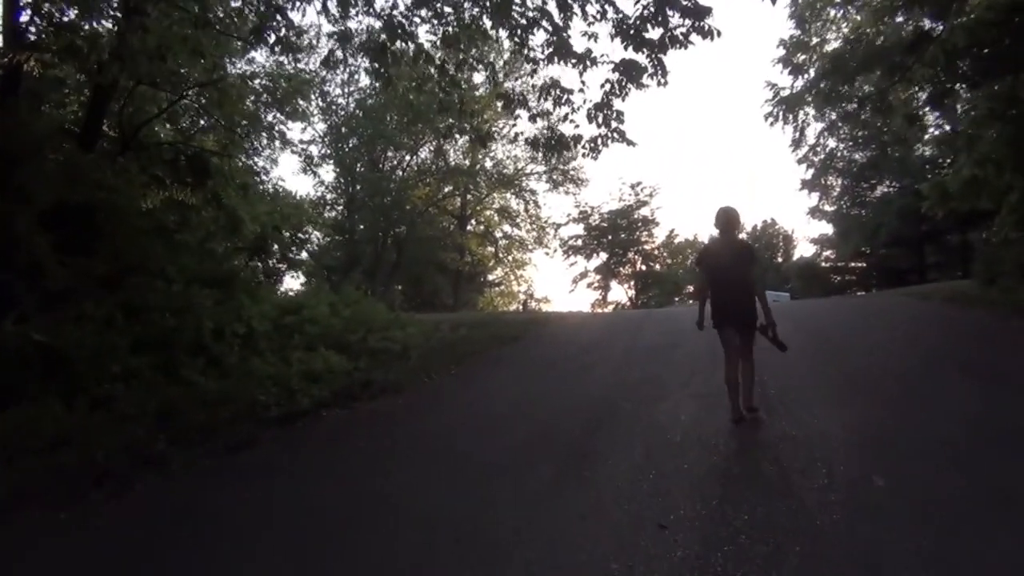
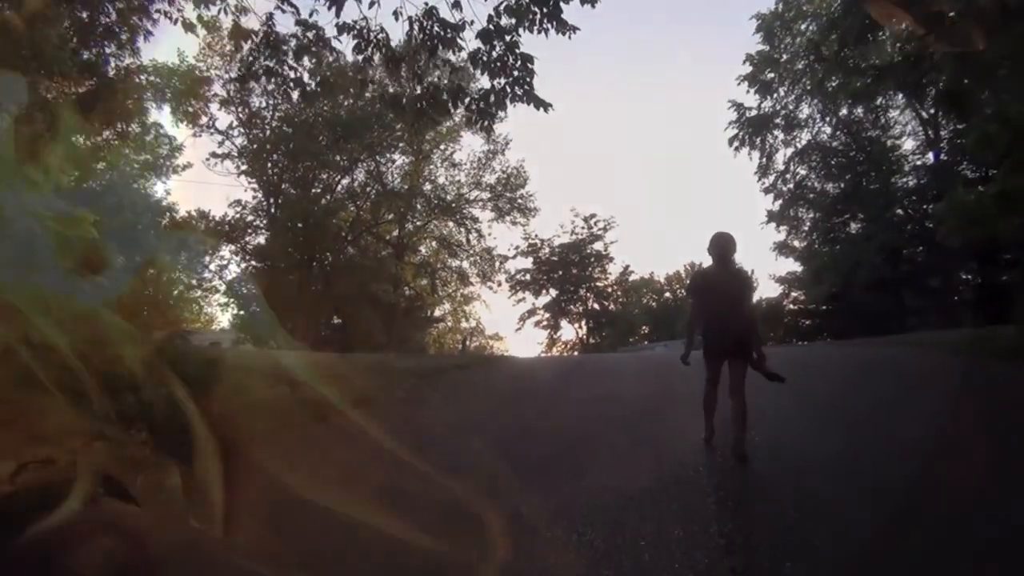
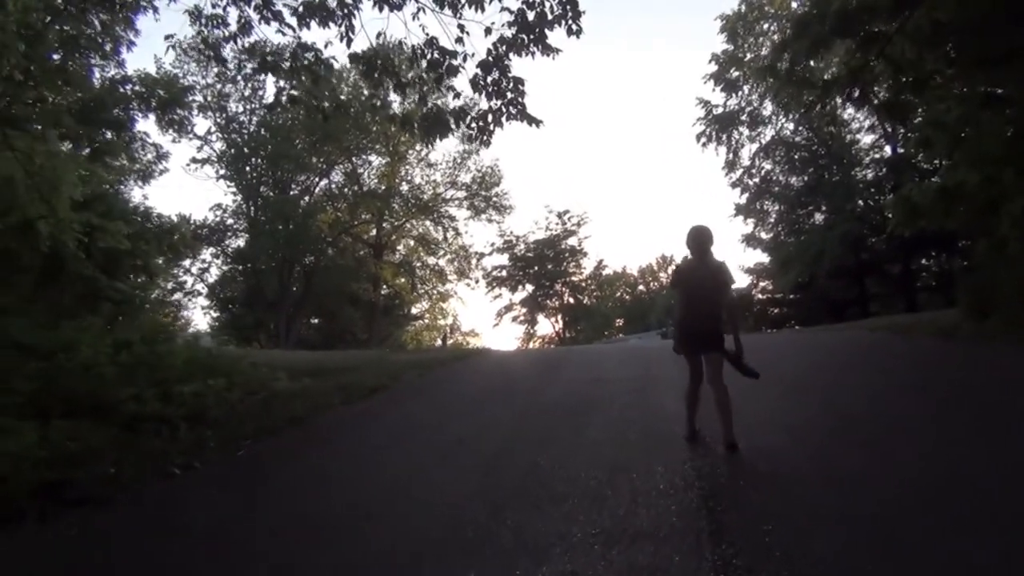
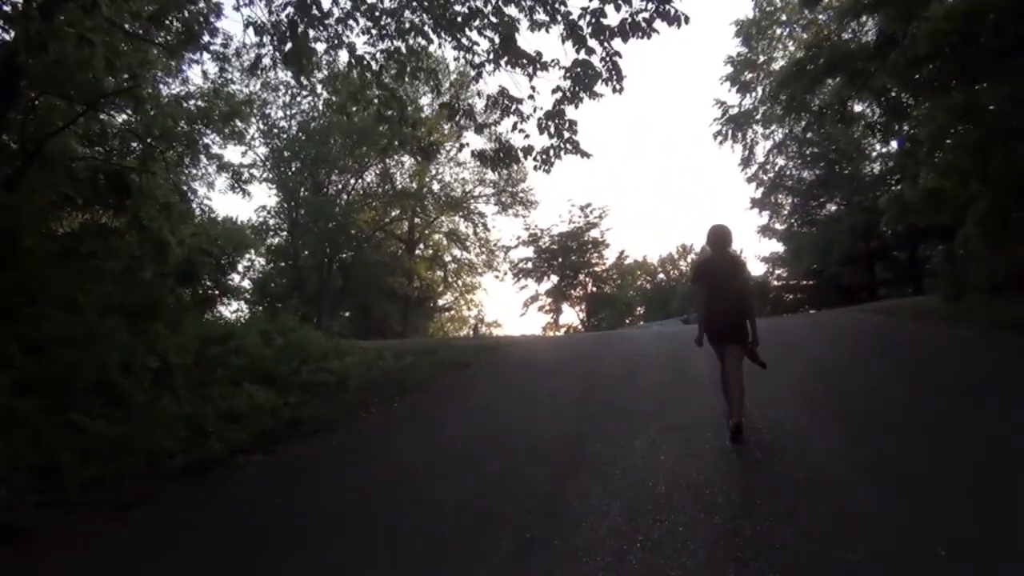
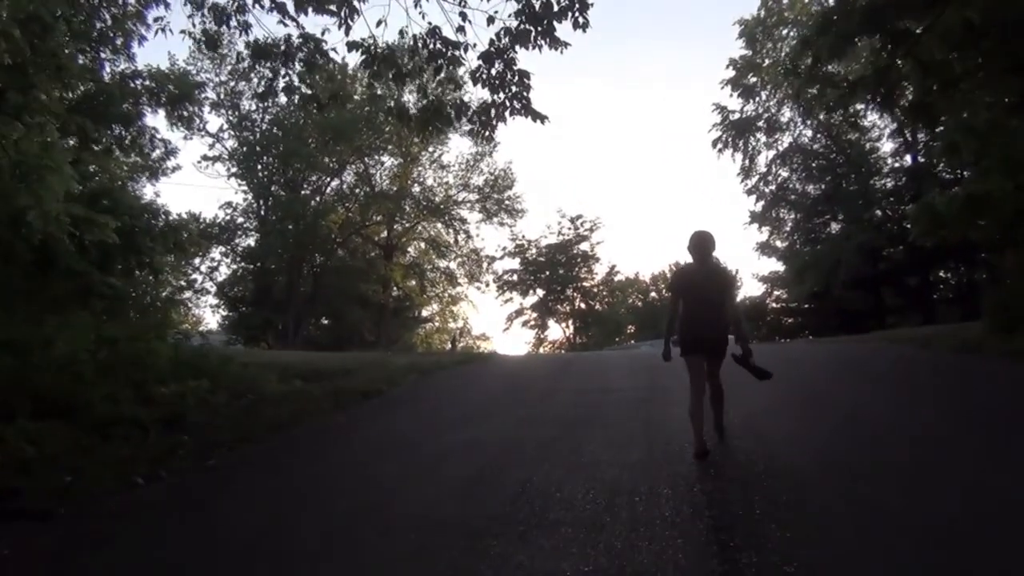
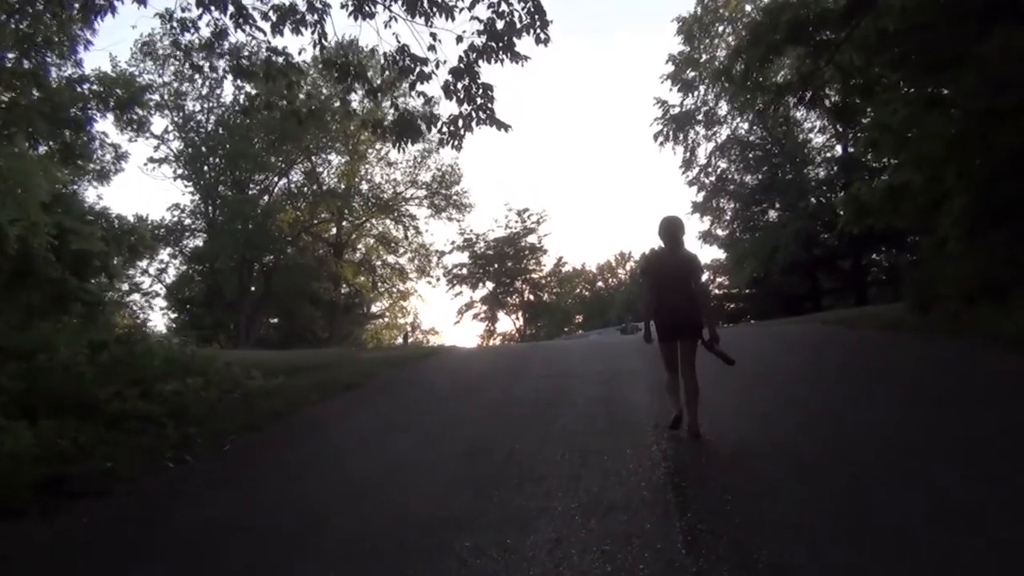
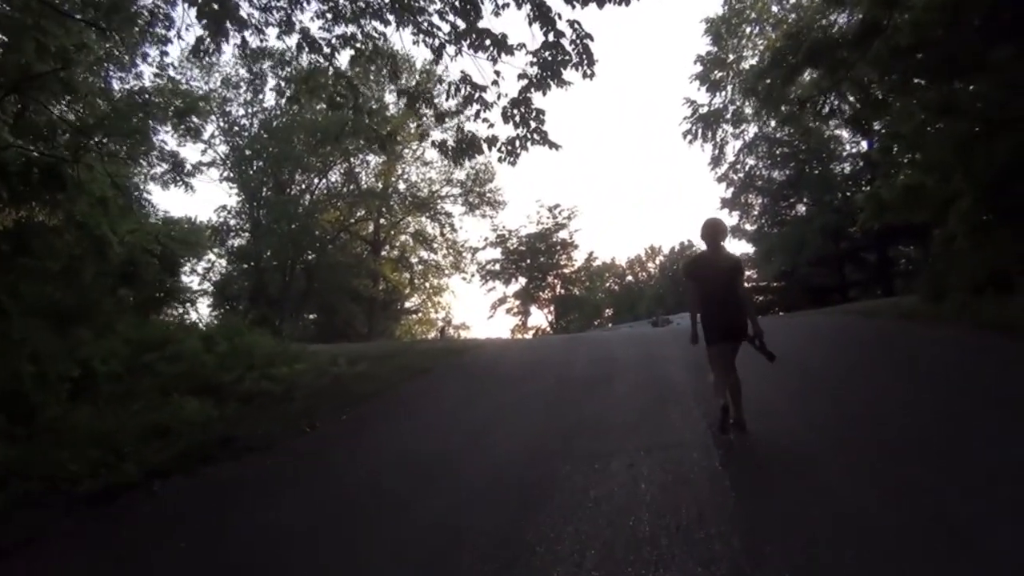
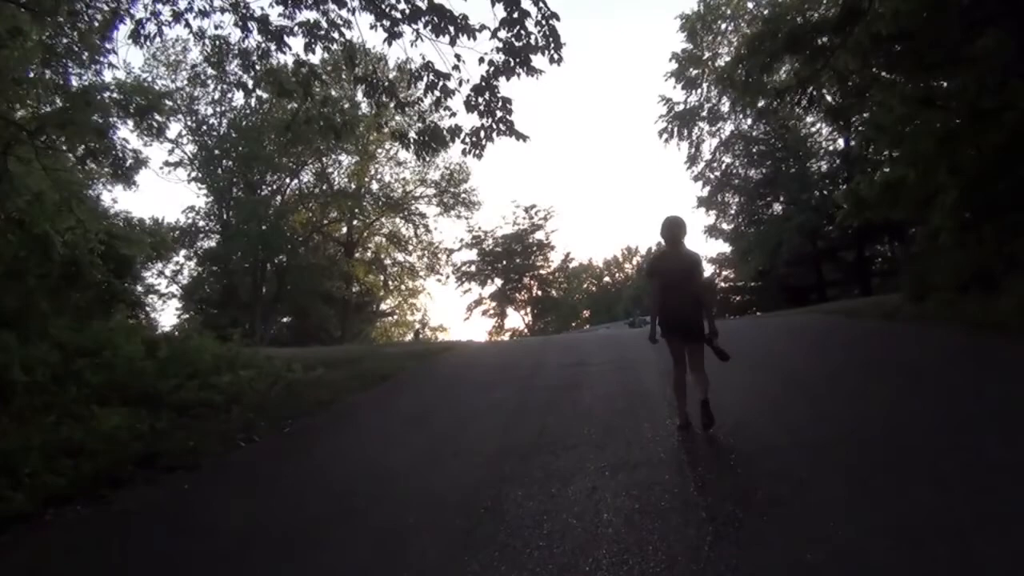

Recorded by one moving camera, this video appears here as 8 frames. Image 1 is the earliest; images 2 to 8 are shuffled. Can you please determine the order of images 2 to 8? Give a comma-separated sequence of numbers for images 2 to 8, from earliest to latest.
4, 7, 8, 6, 3, 5, 2
